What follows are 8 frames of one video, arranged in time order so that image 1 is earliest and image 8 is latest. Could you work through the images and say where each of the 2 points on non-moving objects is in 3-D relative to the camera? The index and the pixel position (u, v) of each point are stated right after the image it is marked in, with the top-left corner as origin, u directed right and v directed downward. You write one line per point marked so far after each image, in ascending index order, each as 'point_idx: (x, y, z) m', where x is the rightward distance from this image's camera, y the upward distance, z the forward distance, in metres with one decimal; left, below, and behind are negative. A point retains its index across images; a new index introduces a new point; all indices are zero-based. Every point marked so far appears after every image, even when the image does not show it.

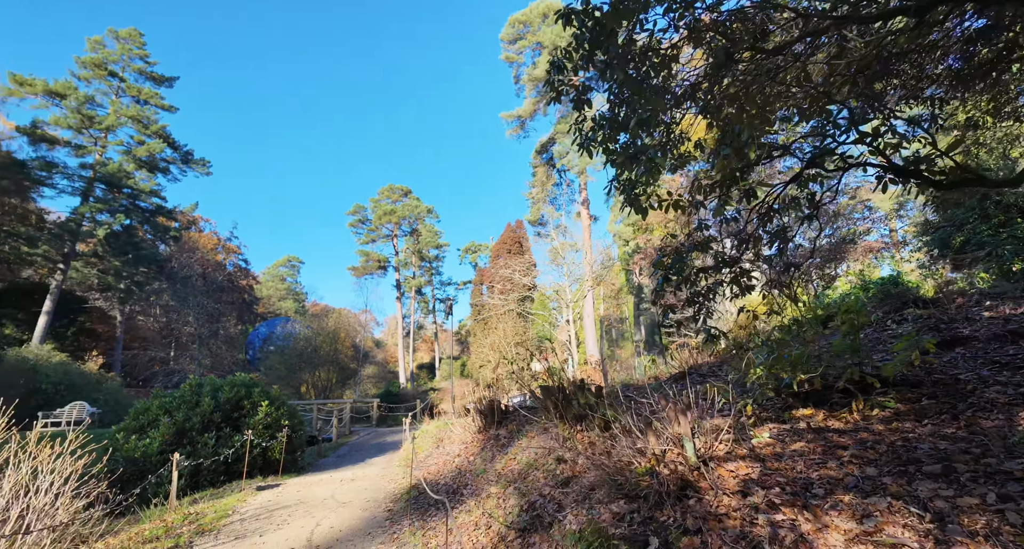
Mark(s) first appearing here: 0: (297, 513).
0: (-2.3, -2.5, +5.5) m
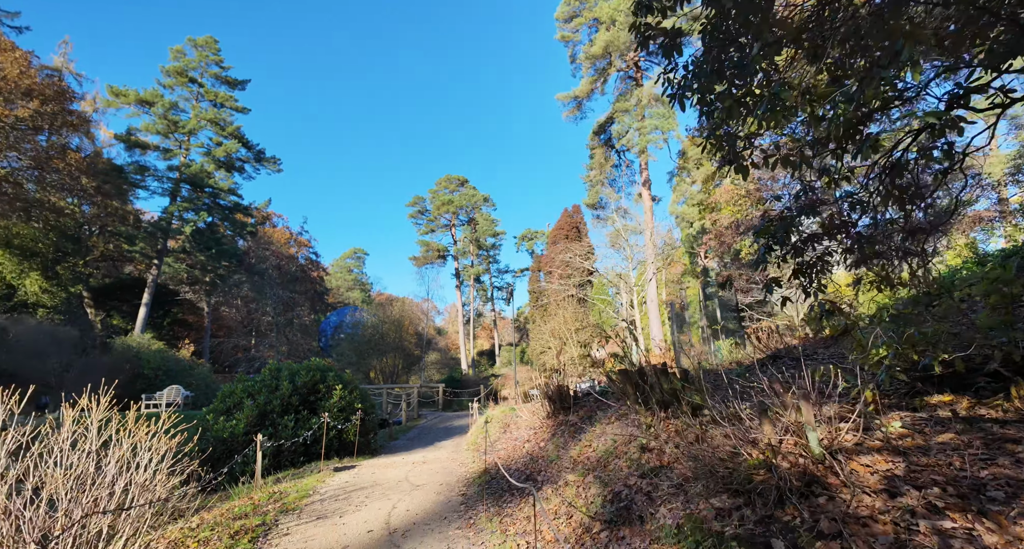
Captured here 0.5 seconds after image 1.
0: (-1.5, -2.4, +5.6) m
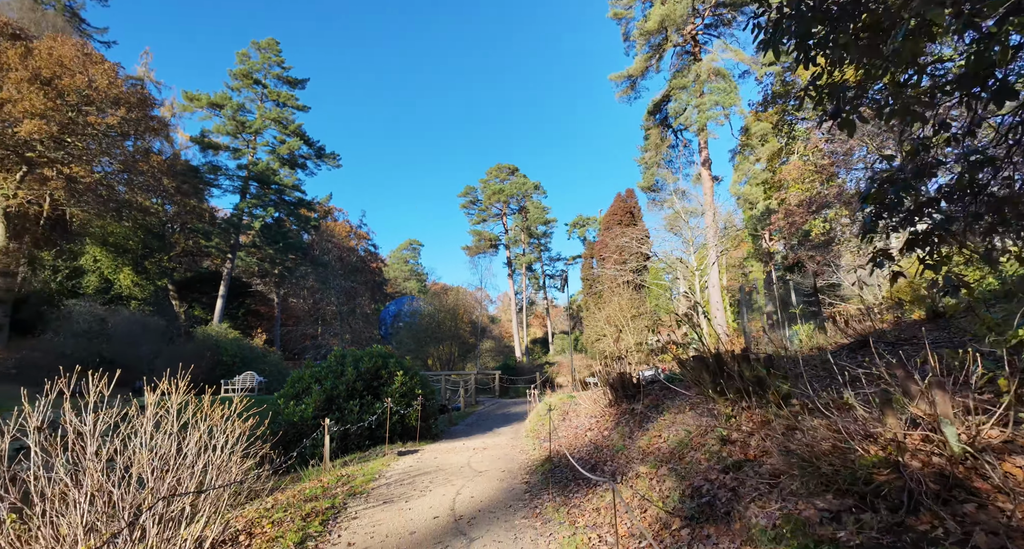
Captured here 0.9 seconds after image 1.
0: (-0.8, -2.2, +5.6) m
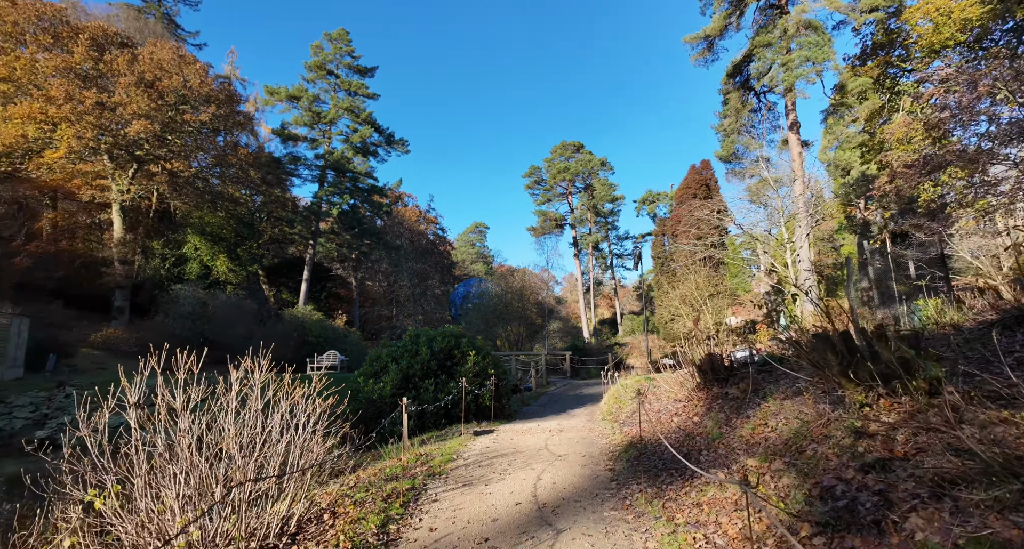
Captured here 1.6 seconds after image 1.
0: (0.0, -2.0, +5.4) m
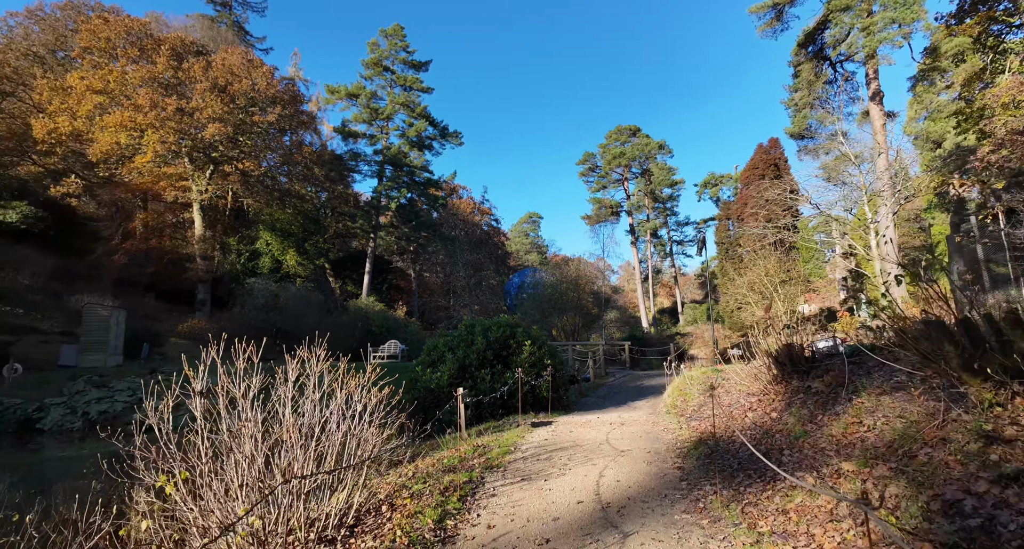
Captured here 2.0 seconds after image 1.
0: (+0.7, -1.8, +5.2) m
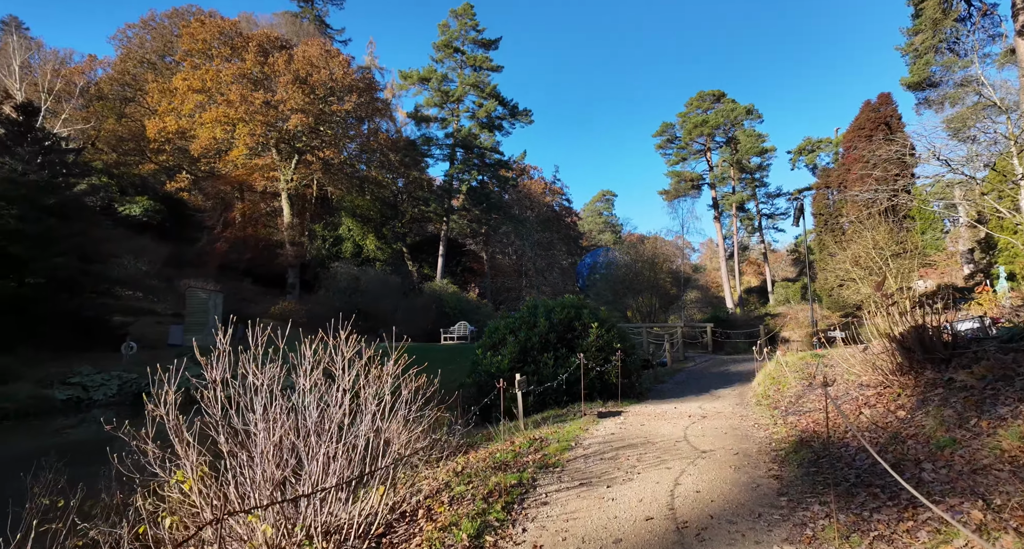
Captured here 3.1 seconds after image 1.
0: (+1.2, -1.6, +4.5) m
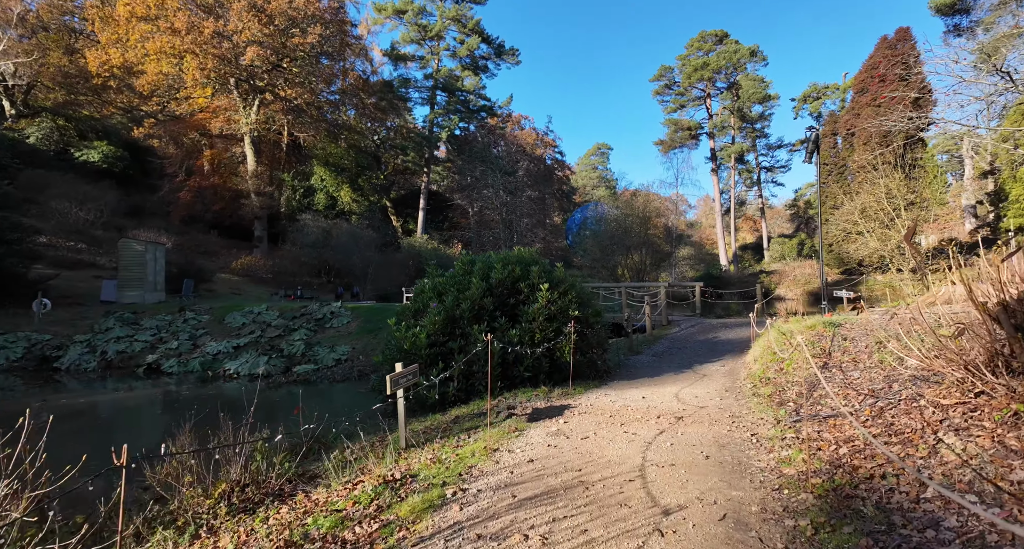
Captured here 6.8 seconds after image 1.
0: (+0.3, -1.2, +2.5) m
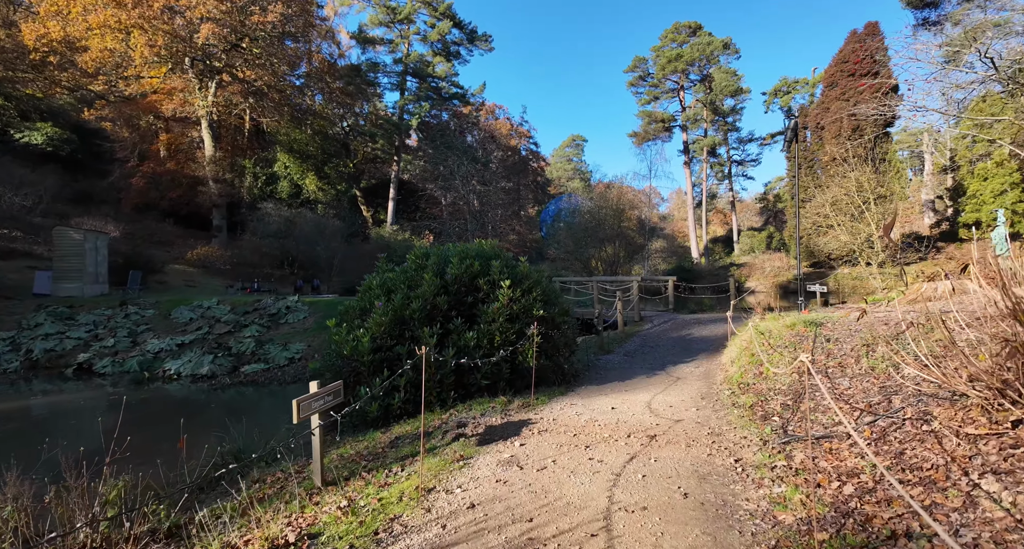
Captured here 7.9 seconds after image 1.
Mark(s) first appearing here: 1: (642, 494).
0: (0.0, -1.2, +1.8) m
1: (+0.8, -1.2, +2.9) m
